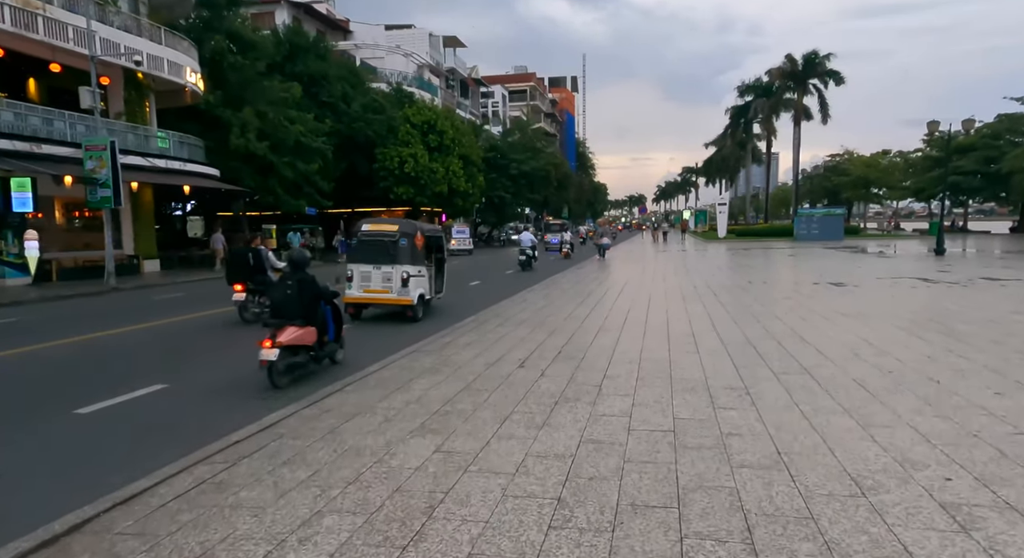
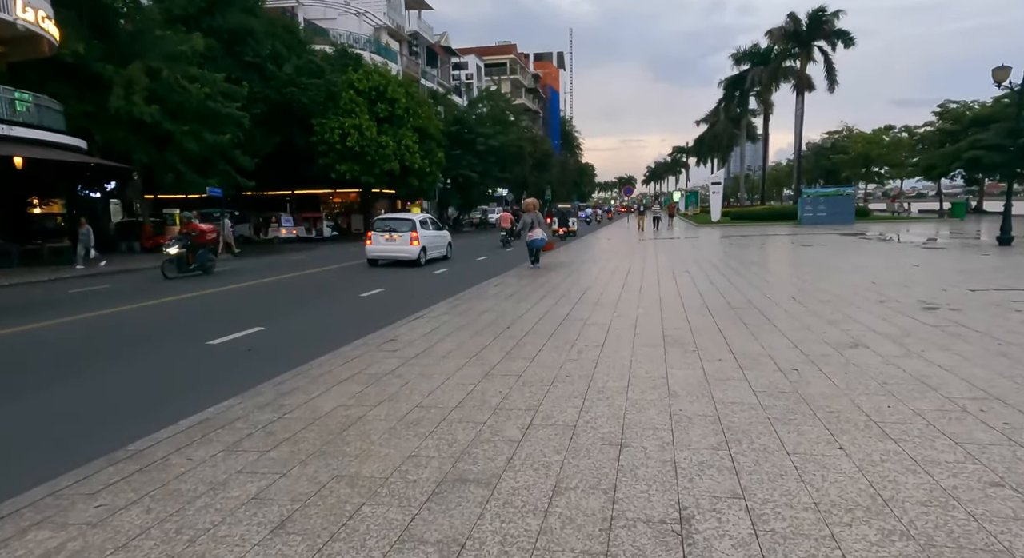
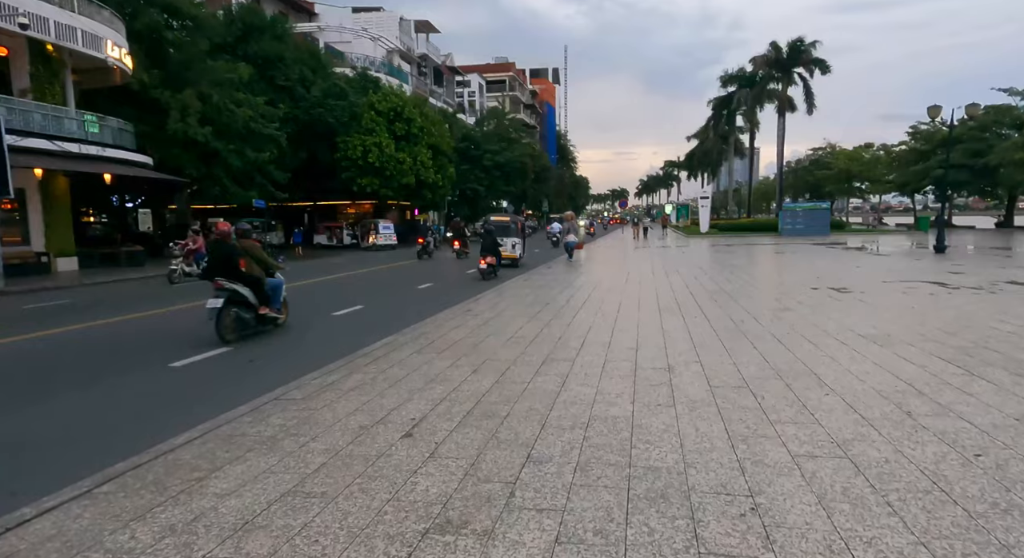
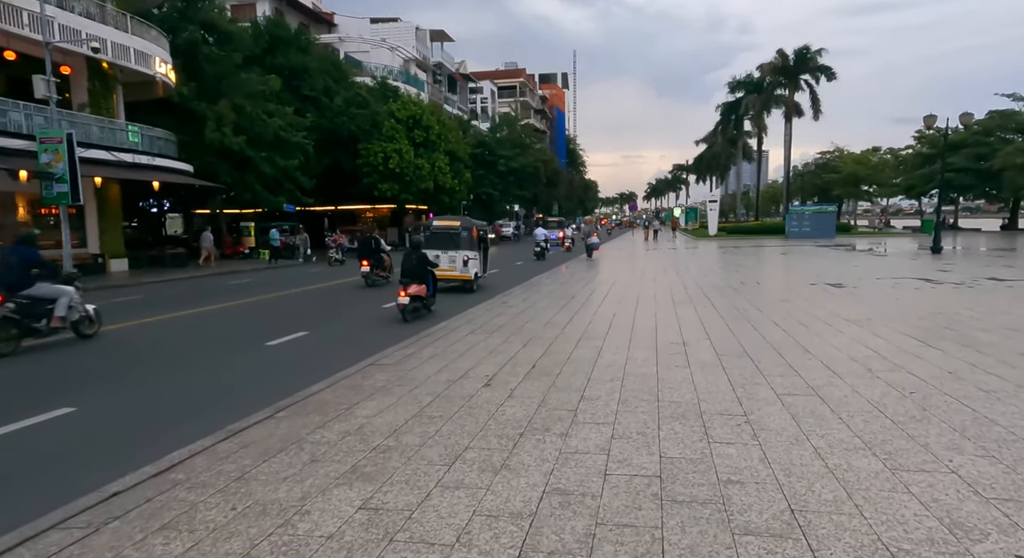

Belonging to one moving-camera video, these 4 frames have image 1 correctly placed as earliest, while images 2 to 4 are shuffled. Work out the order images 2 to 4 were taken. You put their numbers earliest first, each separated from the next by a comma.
4, 3, 2
